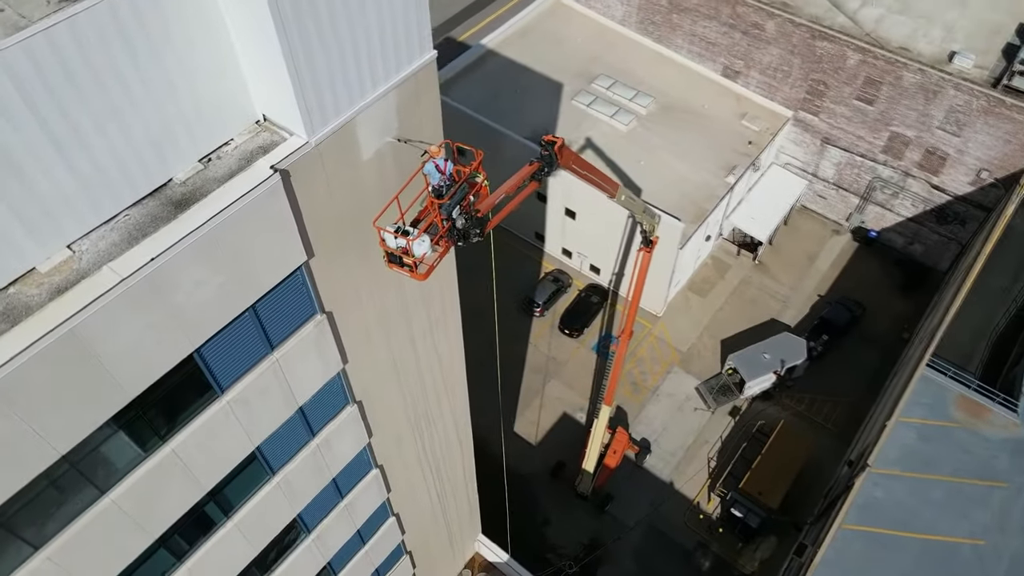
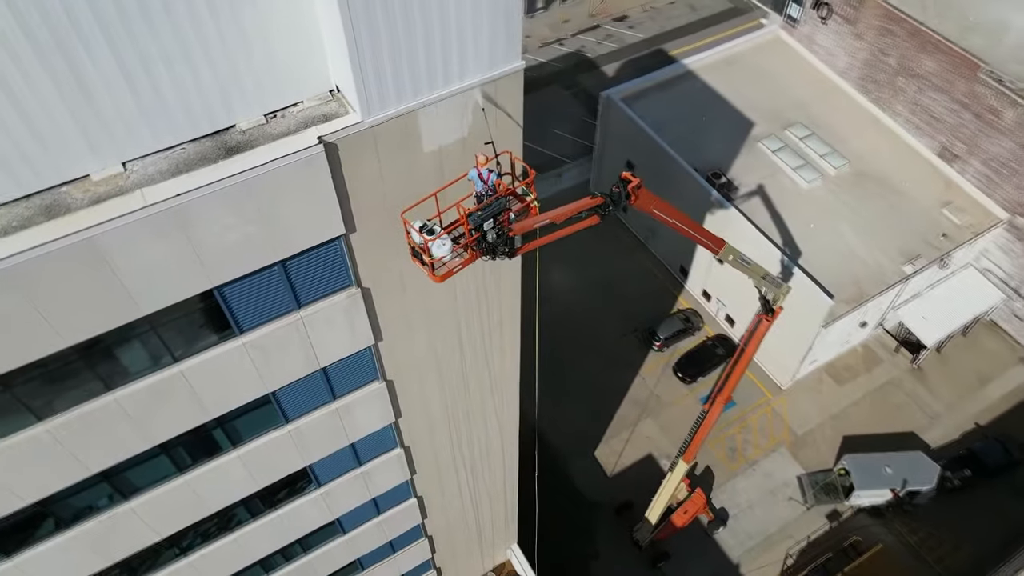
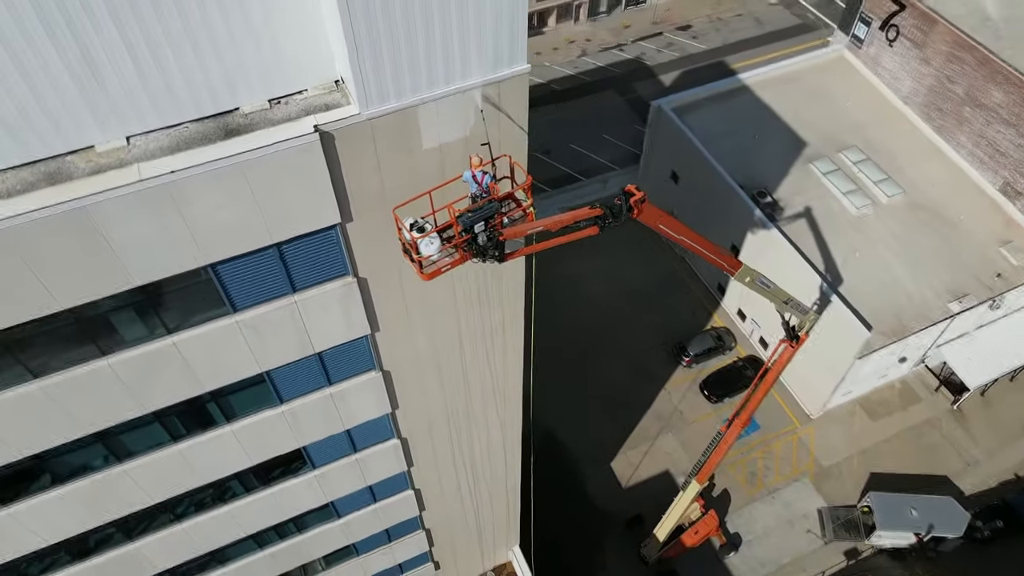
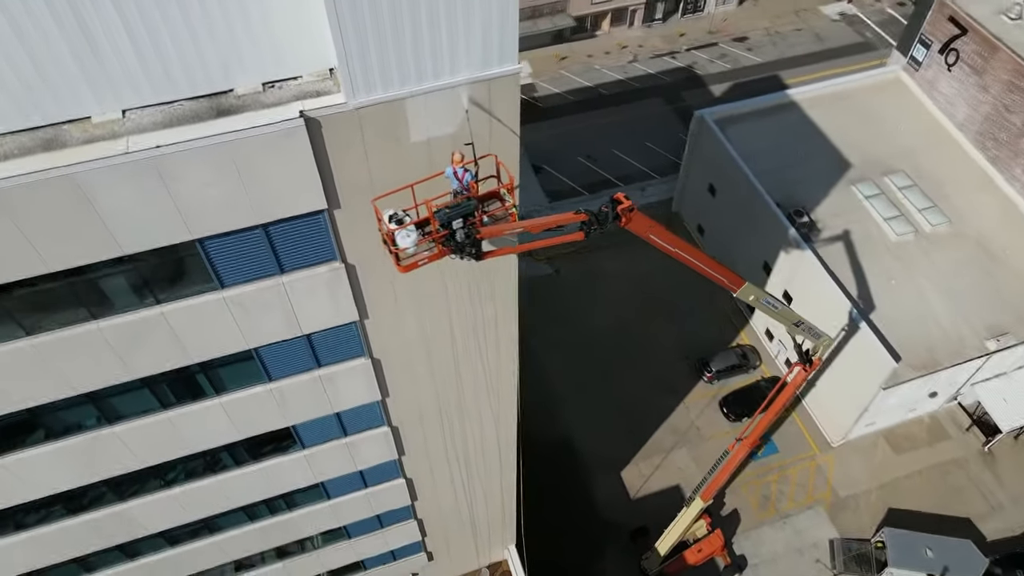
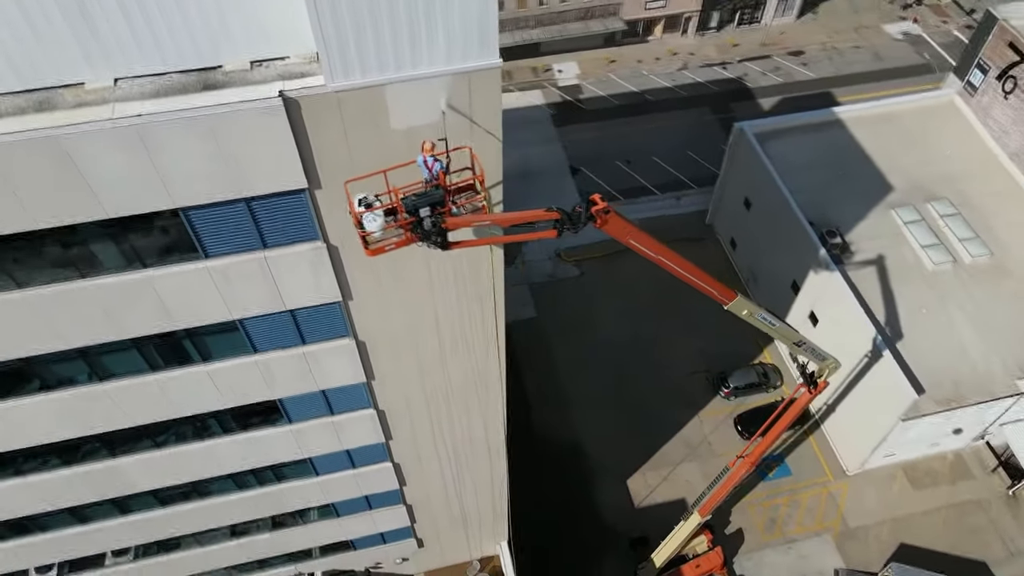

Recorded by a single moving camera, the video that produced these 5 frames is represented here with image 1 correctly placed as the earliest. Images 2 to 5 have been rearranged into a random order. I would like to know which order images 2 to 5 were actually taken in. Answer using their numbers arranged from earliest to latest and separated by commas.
2, 3, 4, 5
